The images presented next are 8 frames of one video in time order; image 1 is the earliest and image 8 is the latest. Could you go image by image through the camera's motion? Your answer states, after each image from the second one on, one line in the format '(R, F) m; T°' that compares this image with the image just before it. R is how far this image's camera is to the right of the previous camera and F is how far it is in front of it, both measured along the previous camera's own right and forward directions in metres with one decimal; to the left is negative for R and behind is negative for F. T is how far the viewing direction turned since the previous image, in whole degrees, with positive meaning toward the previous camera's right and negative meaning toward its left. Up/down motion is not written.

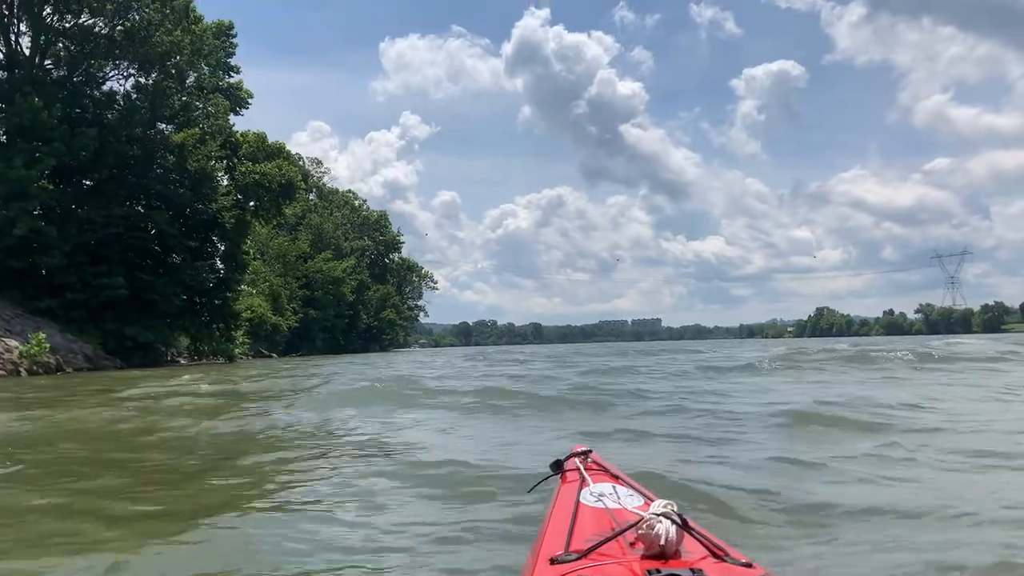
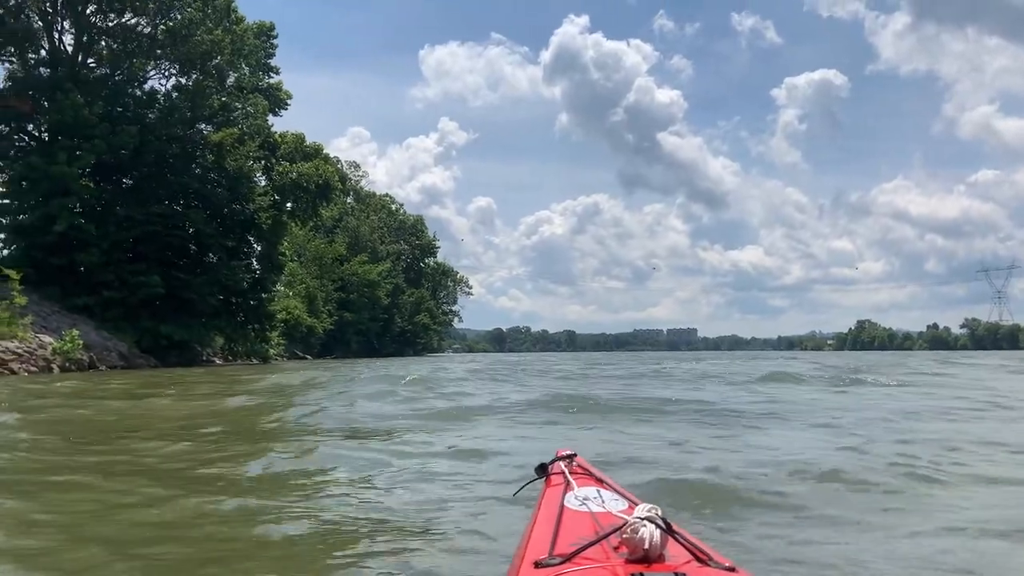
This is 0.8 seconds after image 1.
(-0.1, +0.4) m; -2°
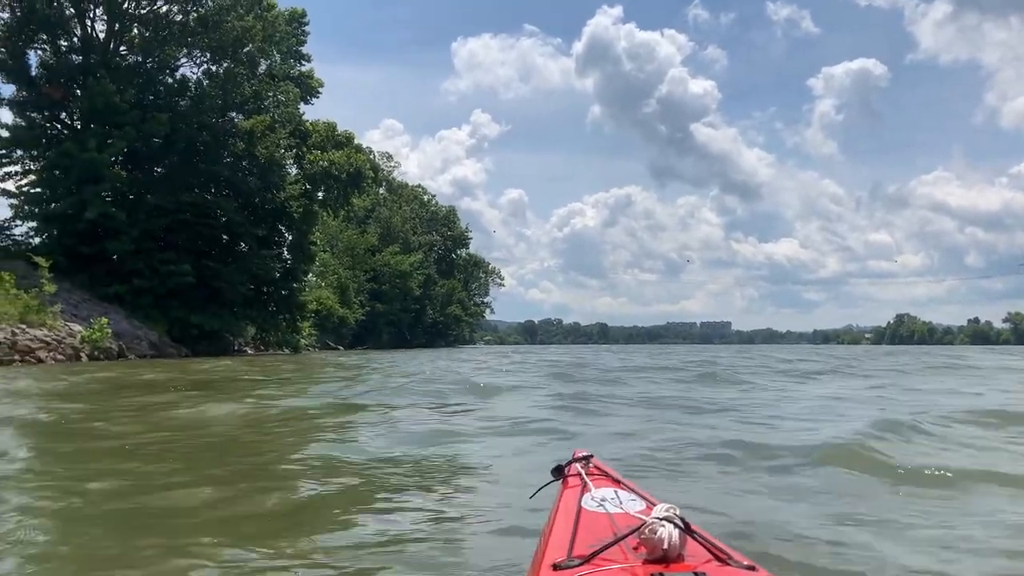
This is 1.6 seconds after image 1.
(-0.1, +0.4) m; -2°
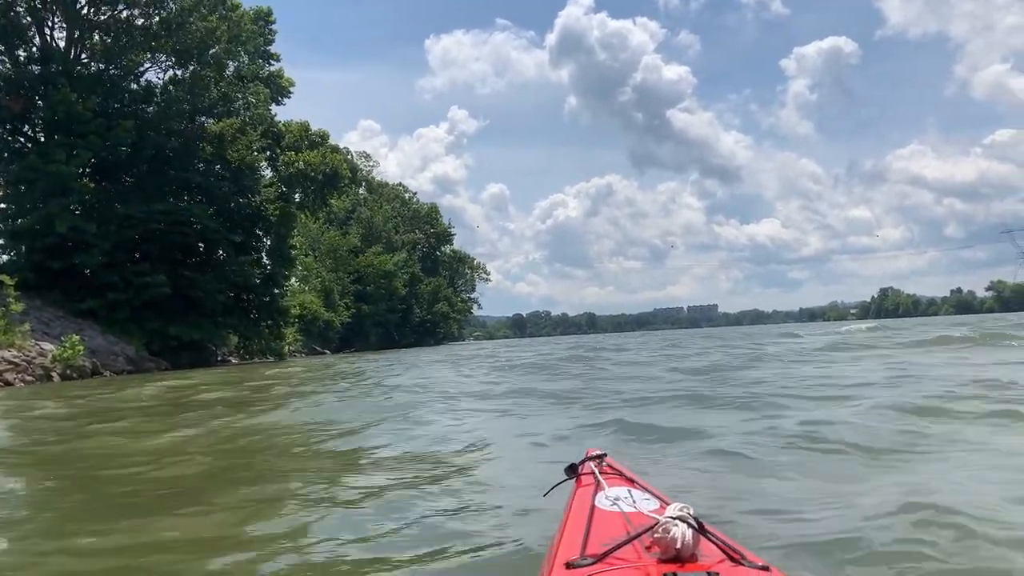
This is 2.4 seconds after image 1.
(0.0, +0.4) m; +1°
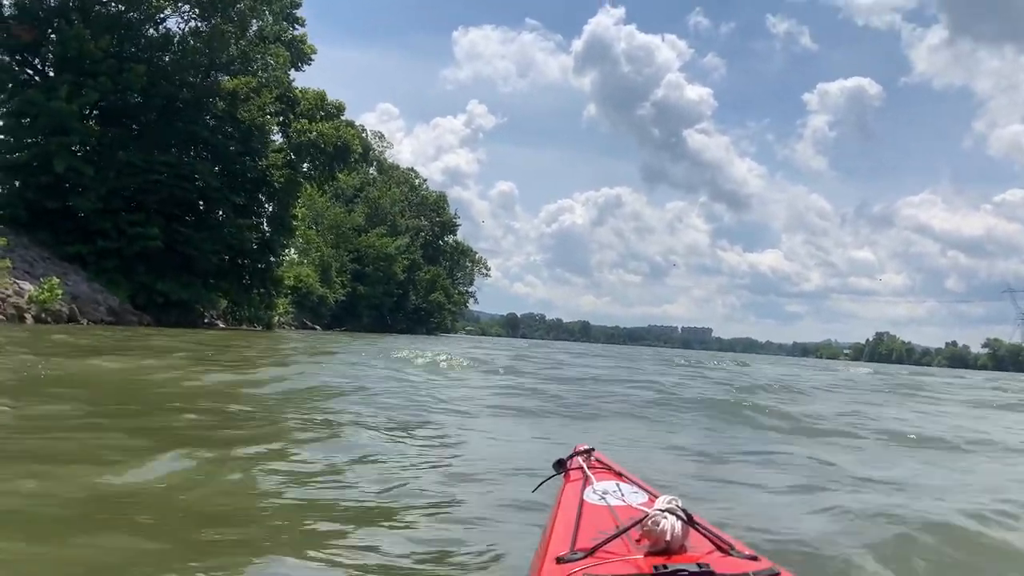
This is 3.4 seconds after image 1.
(-0.1, +0.5) m; 0°
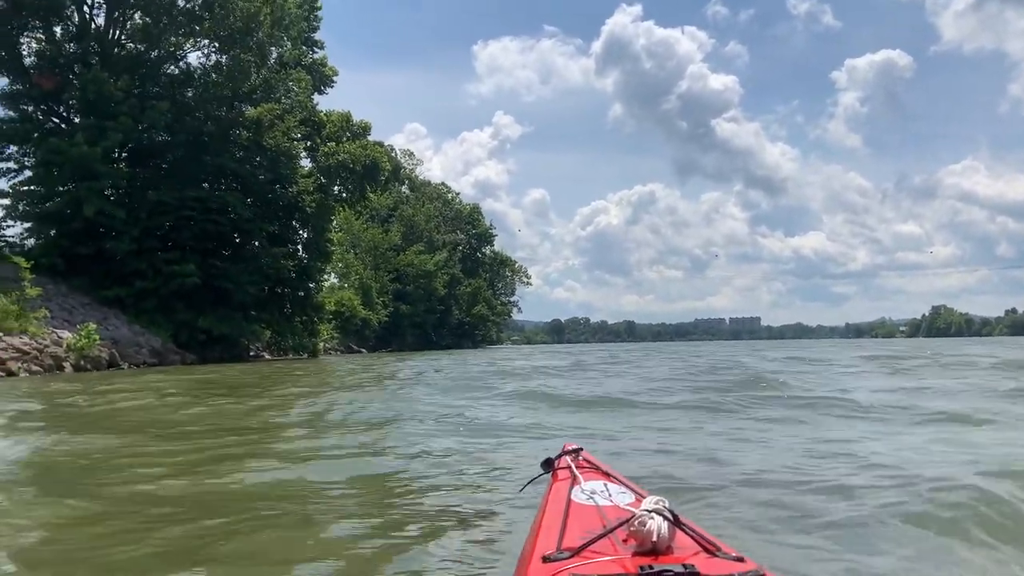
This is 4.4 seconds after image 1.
(-0.1, +0.5) m; -3°
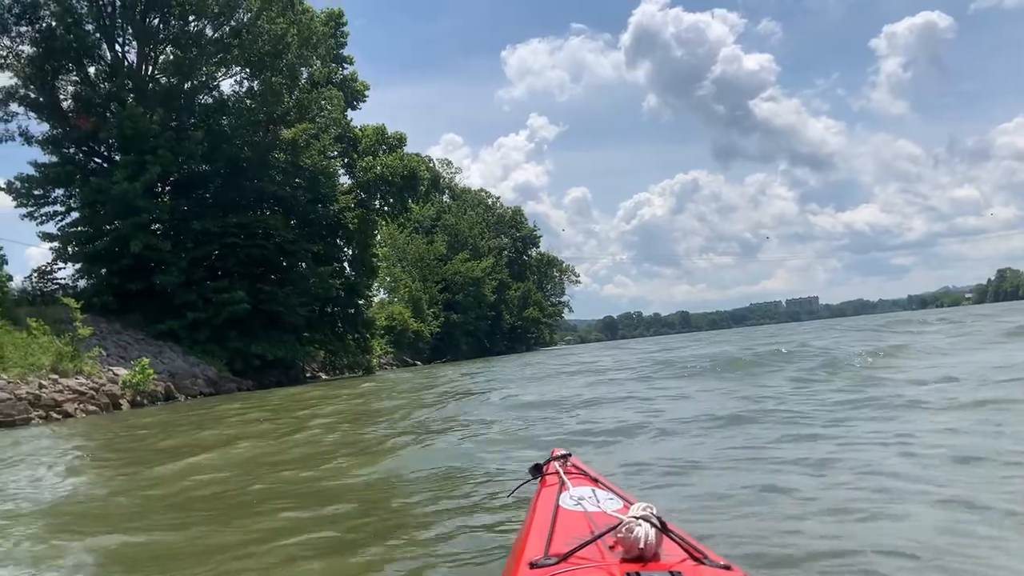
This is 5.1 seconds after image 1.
(0.0, +0.4) m; -3°
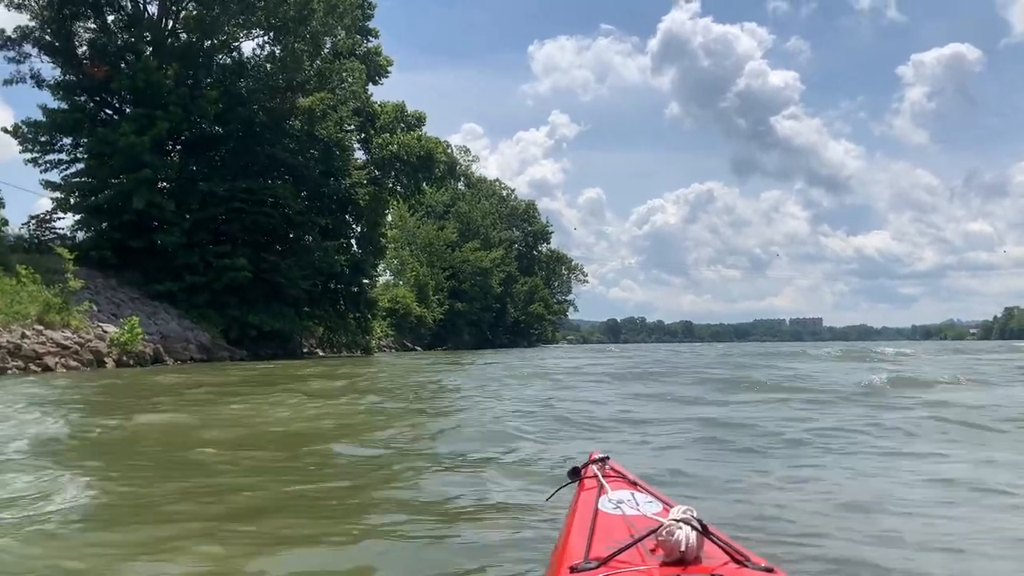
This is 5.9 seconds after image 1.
(0.0, +0.4) m; 0°
